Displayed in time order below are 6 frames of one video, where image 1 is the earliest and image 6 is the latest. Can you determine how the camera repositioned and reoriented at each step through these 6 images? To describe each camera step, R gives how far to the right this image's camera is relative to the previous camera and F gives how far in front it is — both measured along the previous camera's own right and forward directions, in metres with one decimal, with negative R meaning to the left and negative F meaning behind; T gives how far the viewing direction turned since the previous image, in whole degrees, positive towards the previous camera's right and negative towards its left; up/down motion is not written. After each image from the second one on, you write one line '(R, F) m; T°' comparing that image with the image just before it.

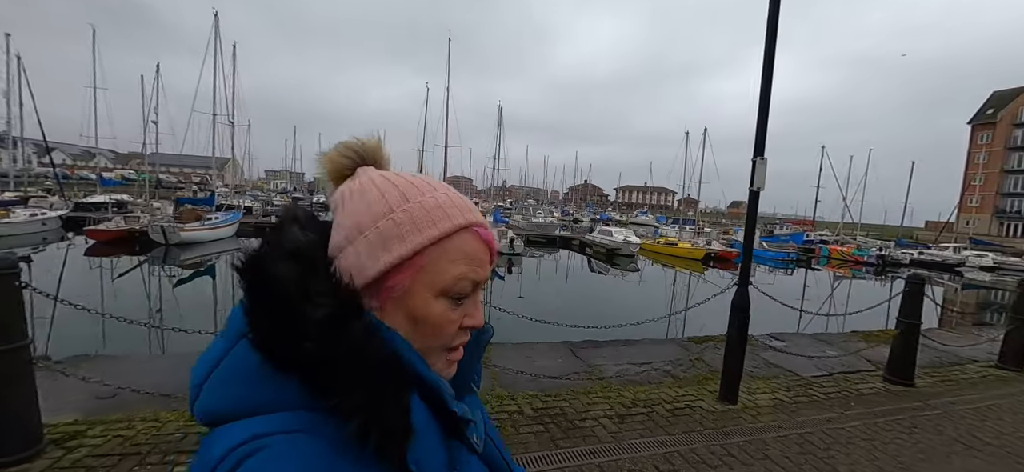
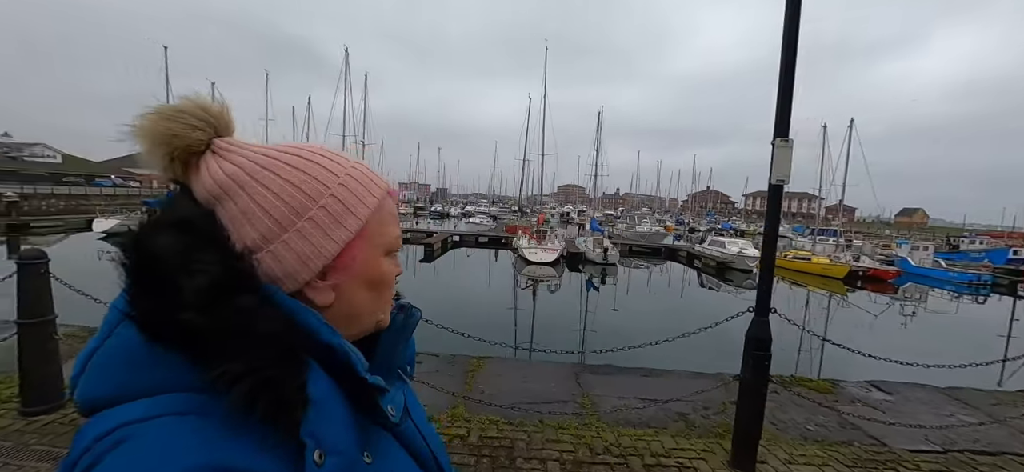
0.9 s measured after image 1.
(+0.6, +0.3) m; -16°
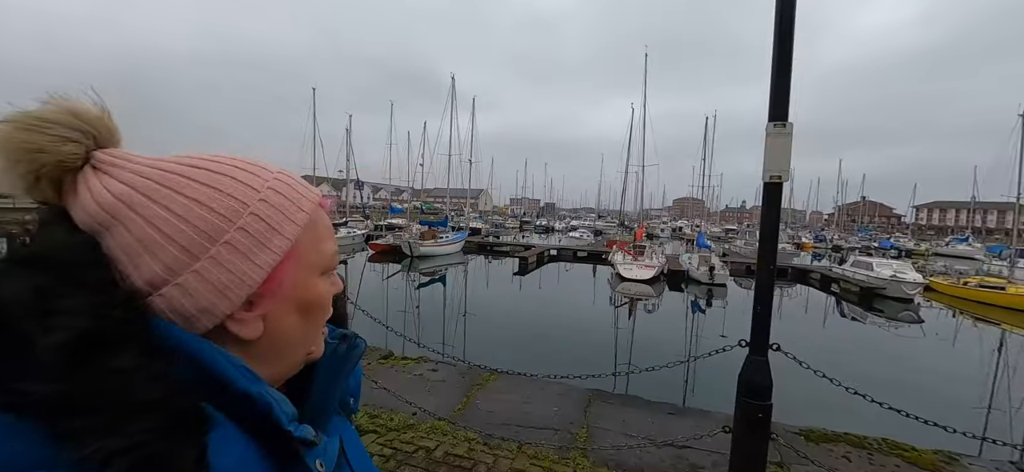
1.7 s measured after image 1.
(+0.5, +0.1) m; -15°
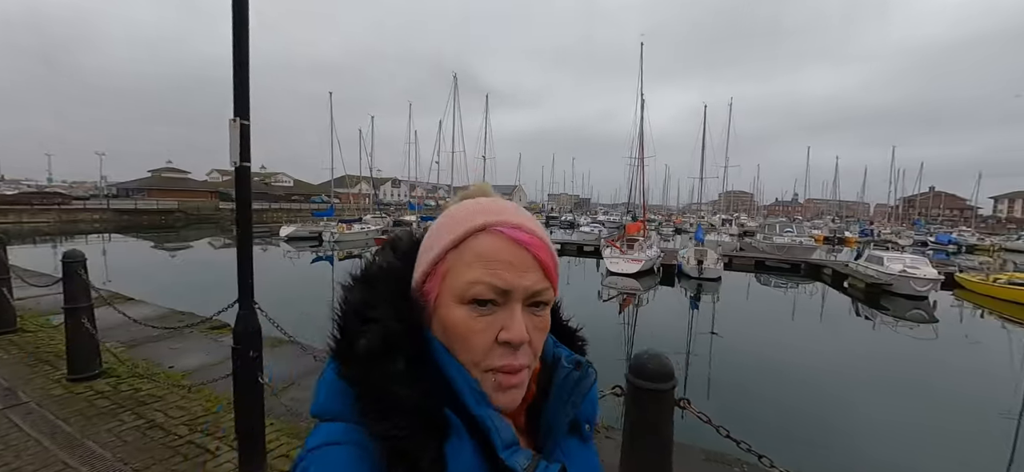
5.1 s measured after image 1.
(+1.5, -0.2) m; -6°
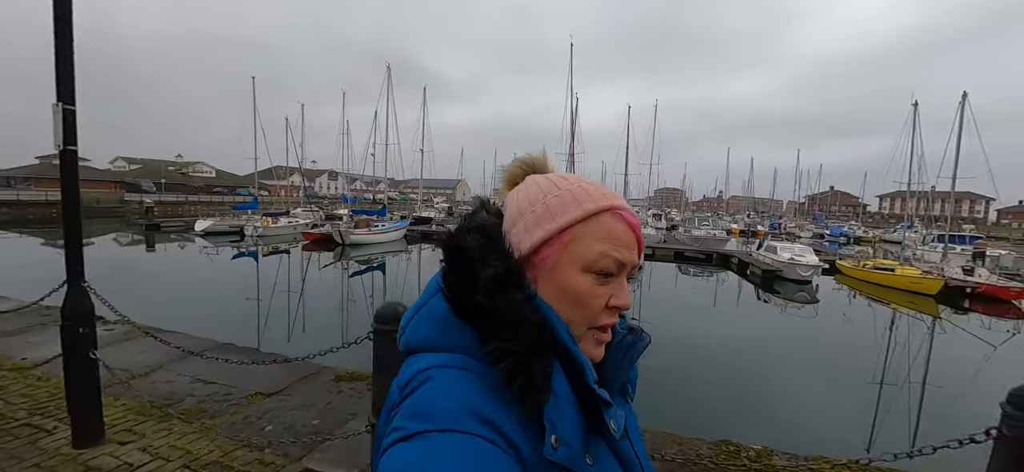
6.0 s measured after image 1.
(+0.4, -0.2) m; +8°
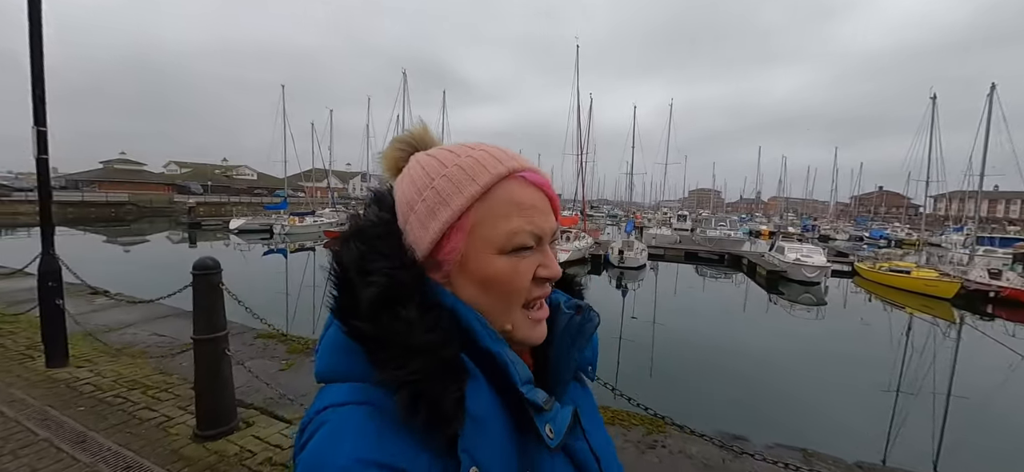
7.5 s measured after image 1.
(+0.8, -0.4) m; -4°
